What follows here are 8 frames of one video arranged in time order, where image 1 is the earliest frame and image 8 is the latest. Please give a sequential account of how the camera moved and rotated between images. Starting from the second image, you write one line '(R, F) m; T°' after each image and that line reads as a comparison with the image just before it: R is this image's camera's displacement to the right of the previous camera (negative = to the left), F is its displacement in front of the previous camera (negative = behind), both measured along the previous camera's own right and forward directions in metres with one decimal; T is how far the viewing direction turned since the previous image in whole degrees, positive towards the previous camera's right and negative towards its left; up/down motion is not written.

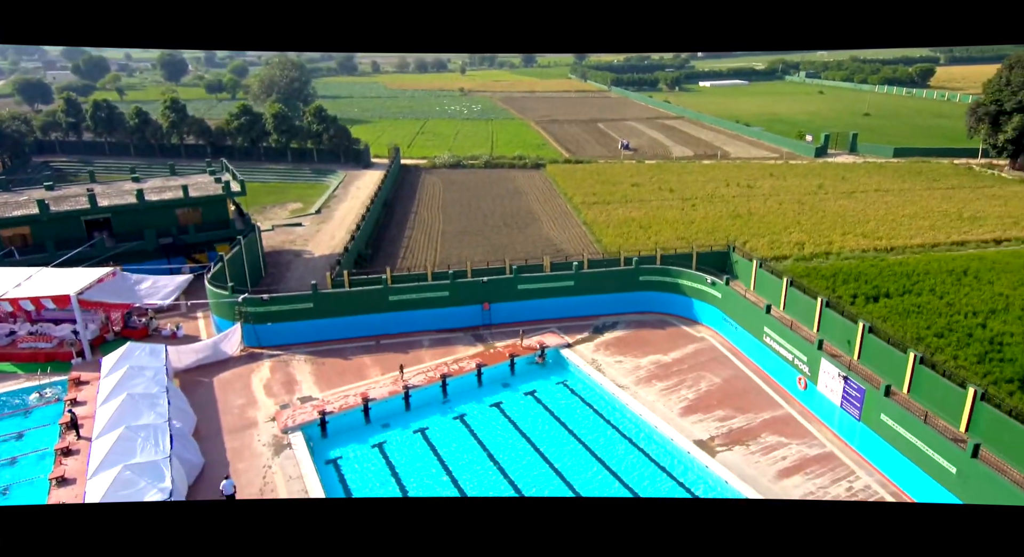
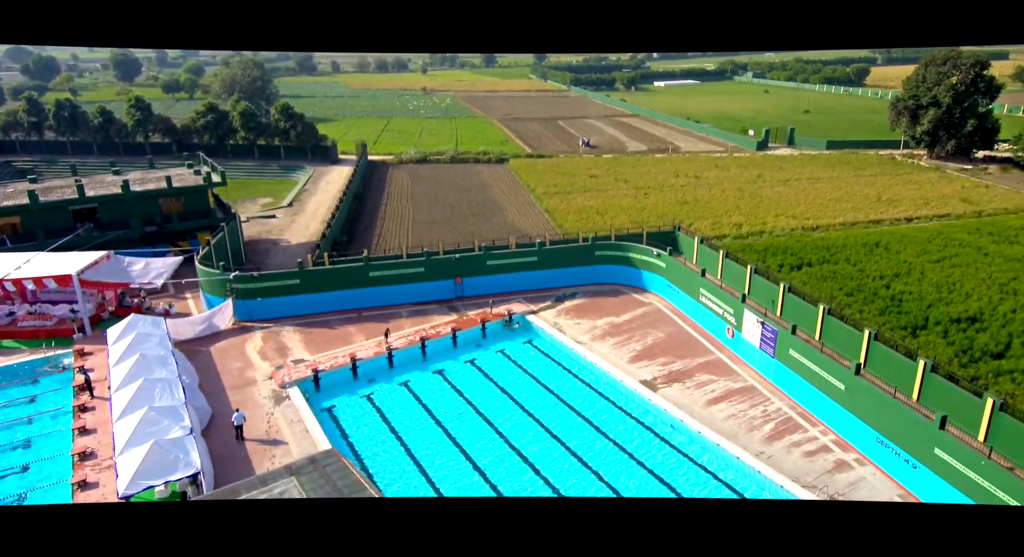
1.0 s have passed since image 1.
(-0.2, -2.3) m; +3°
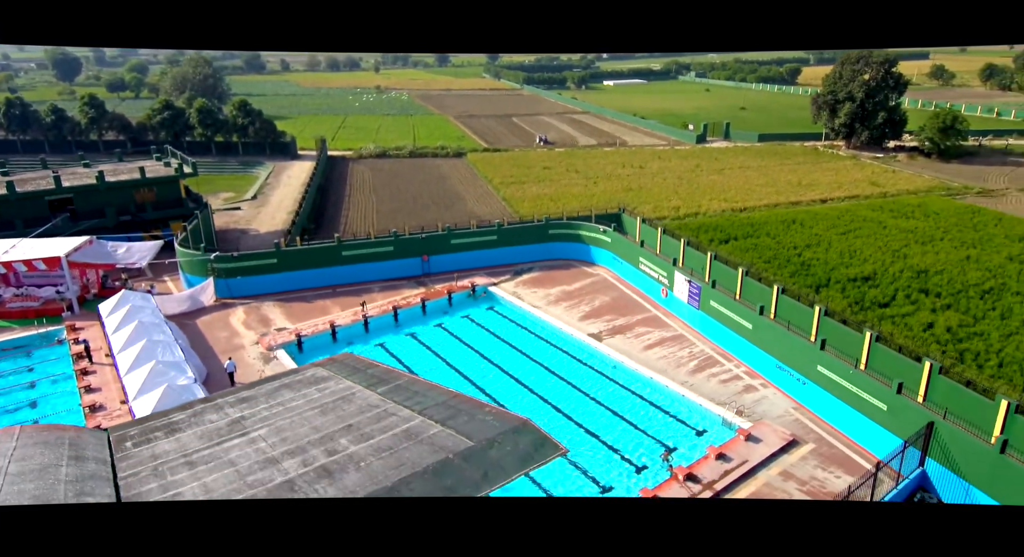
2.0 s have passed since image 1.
(-0.2, -2.4) m; +4°
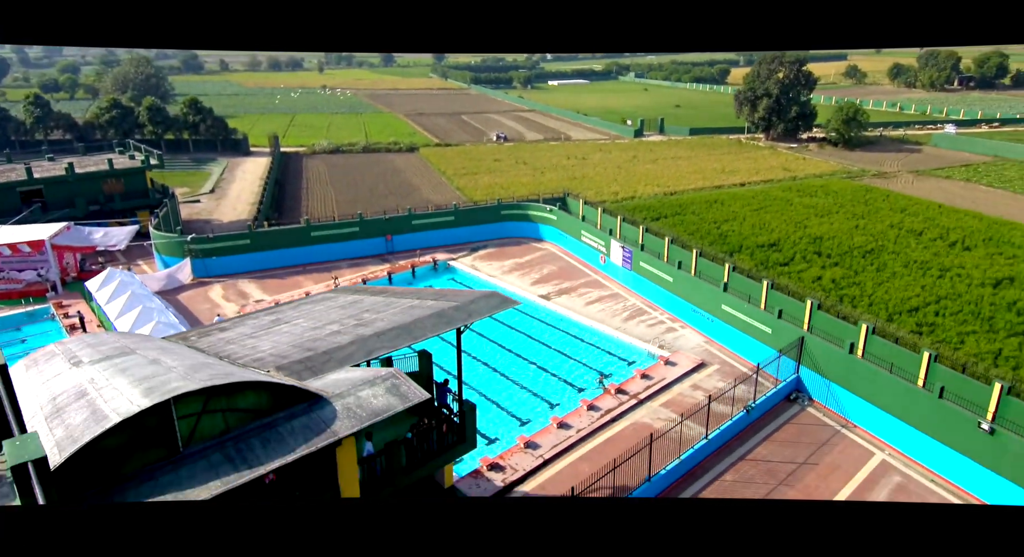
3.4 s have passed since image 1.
(-0.3, -2.8) m; +4°
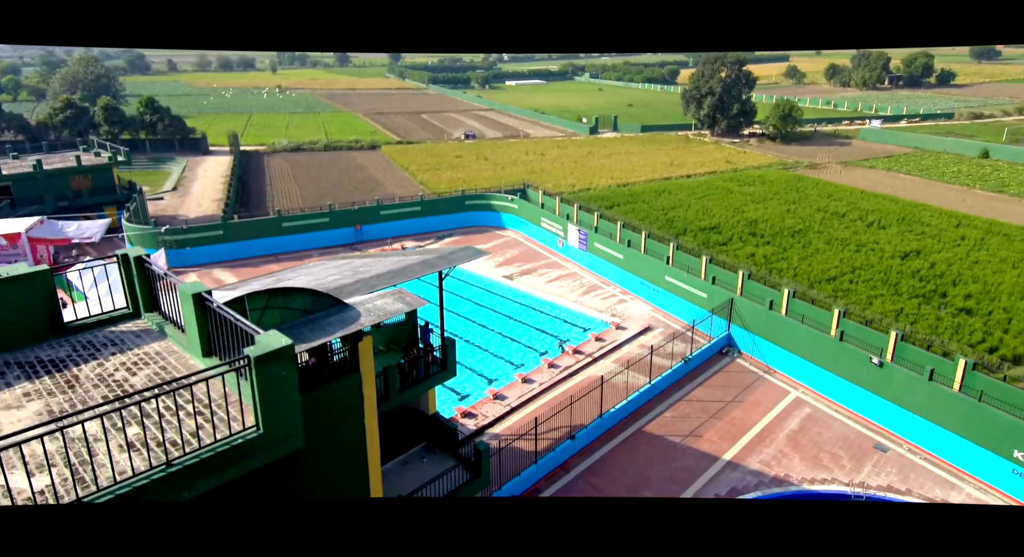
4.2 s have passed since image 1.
(-0.2, -1.8) m; +4°
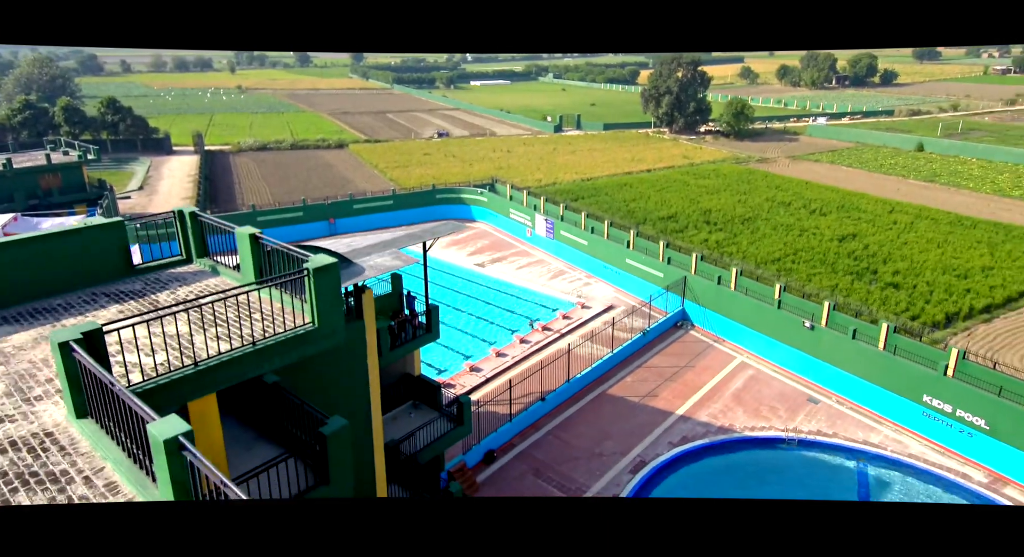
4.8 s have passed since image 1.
(-0.2, -1.4) m; +3°
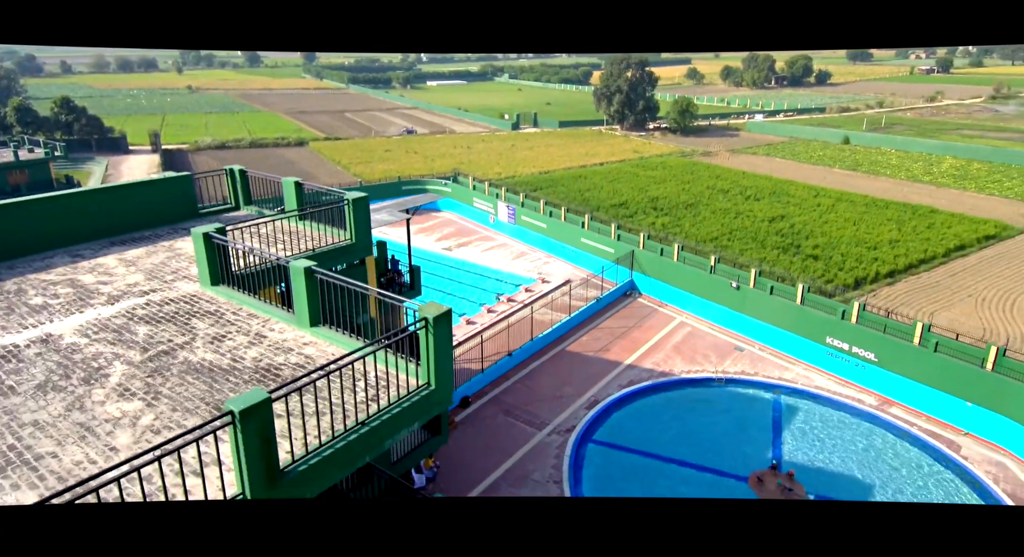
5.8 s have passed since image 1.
(-0.3, -2.0) m; +4°
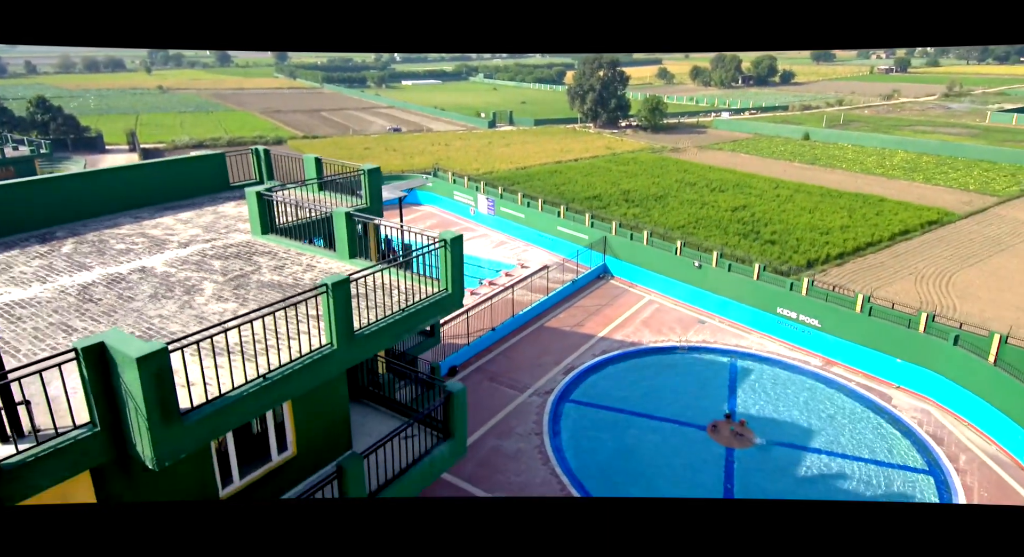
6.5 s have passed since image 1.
(-0.2, -1.5) m; +2°
